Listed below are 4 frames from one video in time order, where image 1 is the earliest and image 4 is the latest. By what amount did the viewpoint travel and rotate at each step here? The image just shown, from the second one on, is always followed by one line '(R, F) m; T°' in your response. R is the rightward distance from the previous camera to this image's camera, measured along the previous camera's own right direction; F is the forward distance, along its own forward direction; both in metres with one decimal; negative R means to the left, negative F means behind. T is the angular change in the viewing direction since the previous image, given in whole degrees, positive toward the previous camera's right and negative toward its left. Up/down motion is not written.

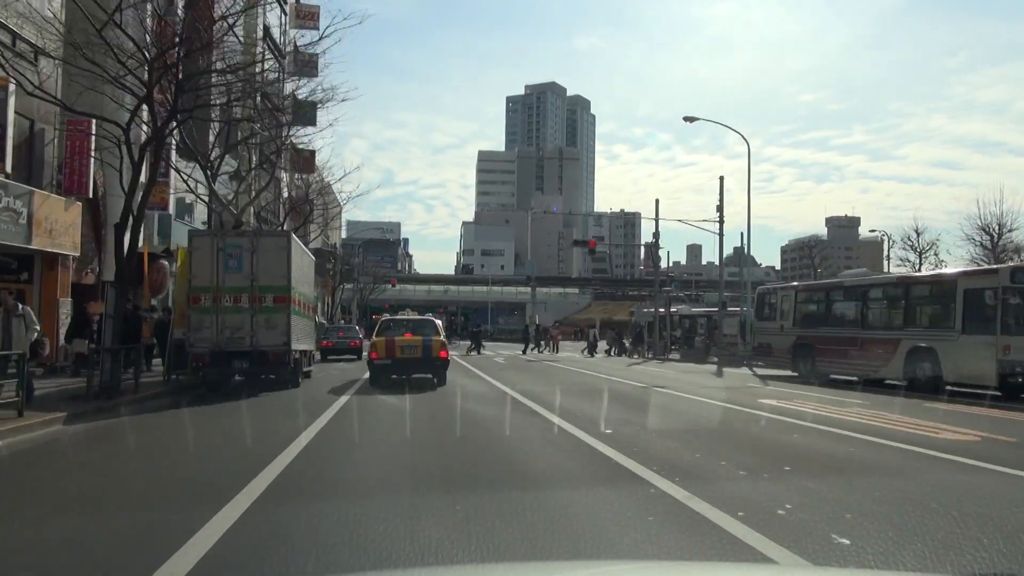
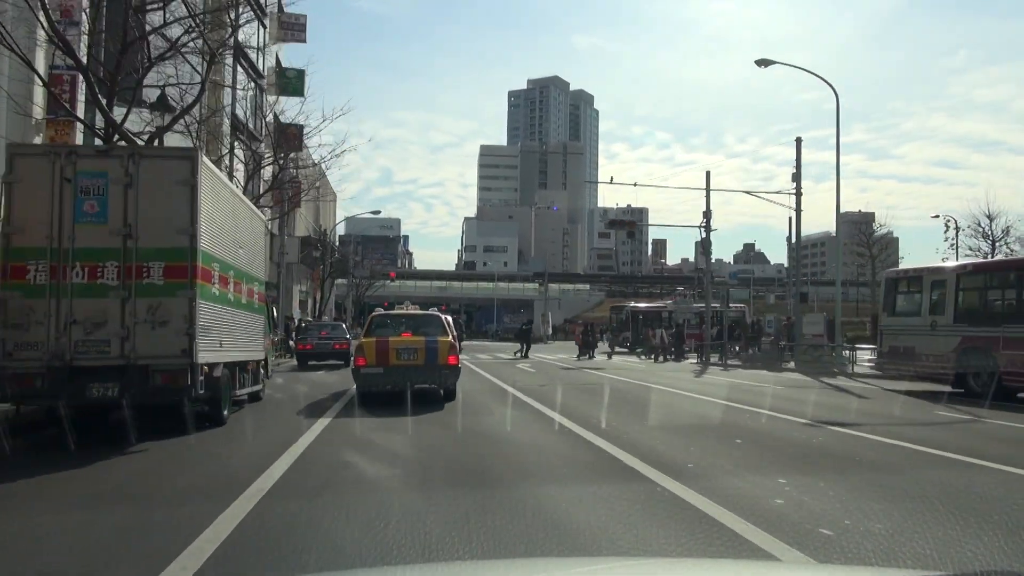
(-0.3, +2.6) m; 0°
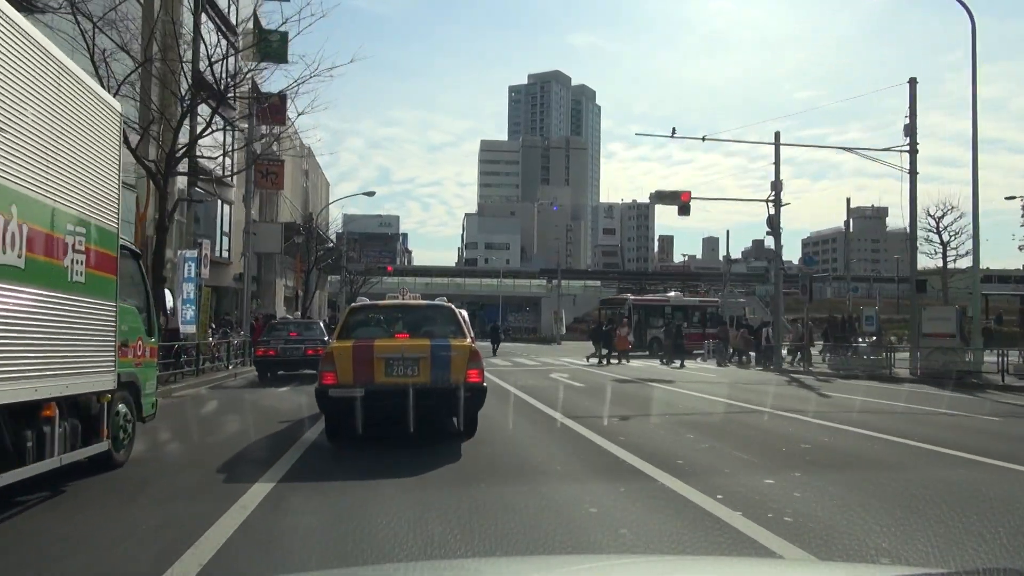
(-0.3, +2.4) m; 0°
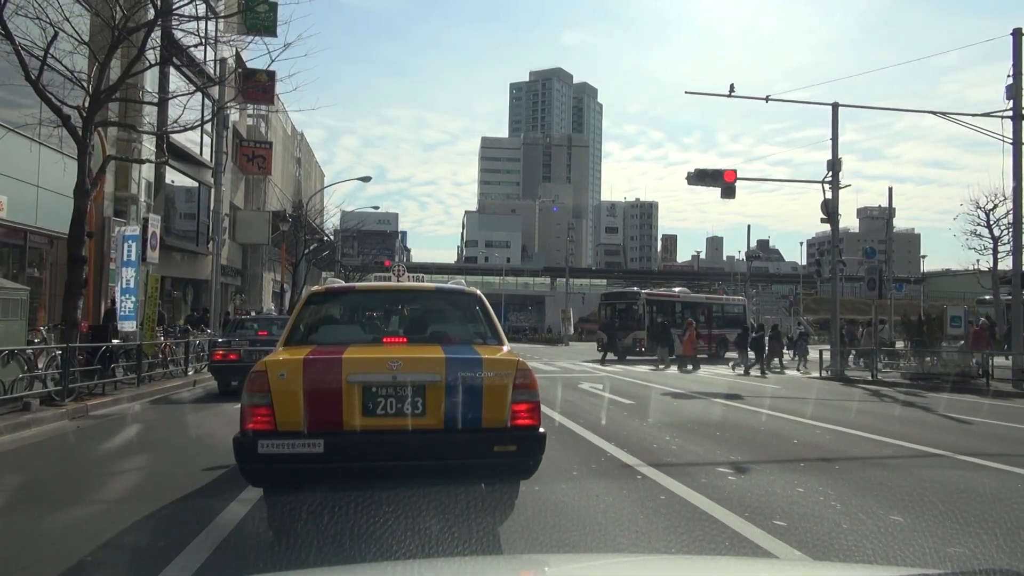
(-0.2, +1.4) m; 0°
